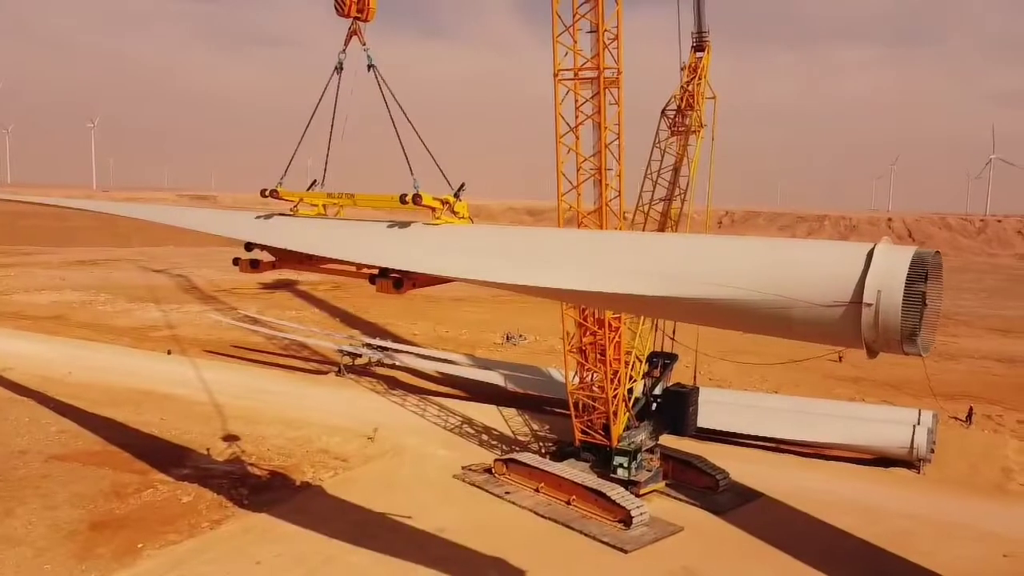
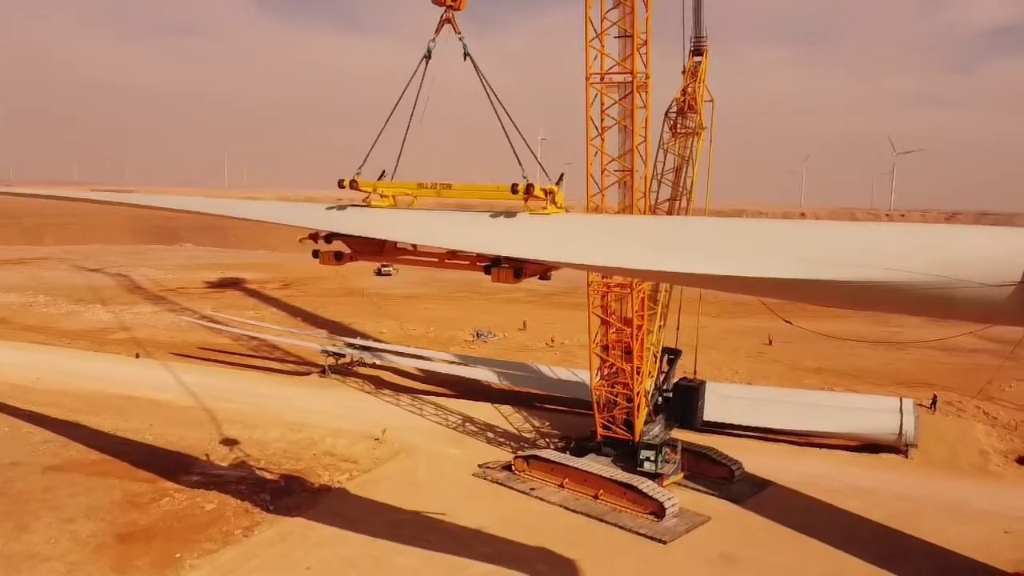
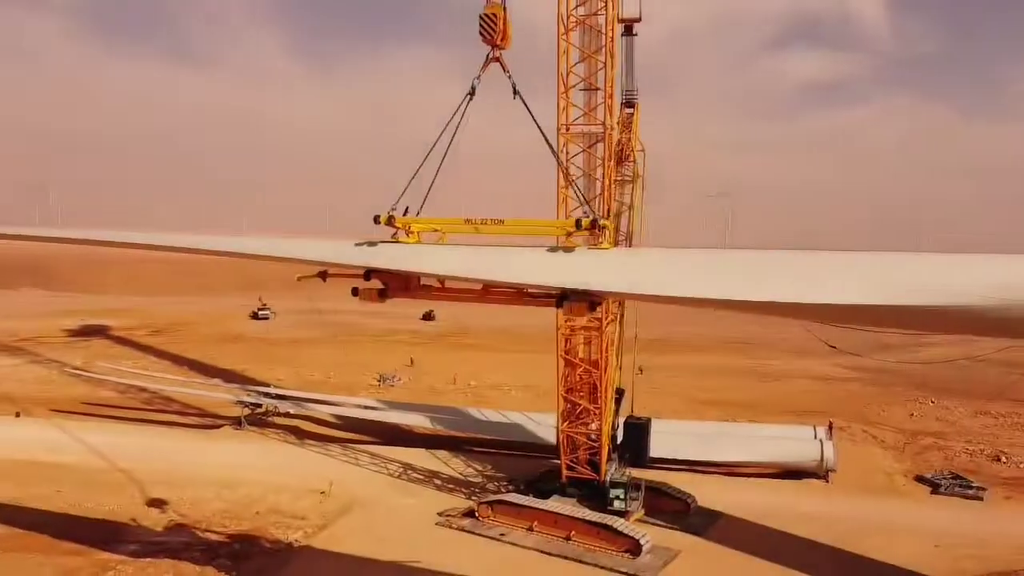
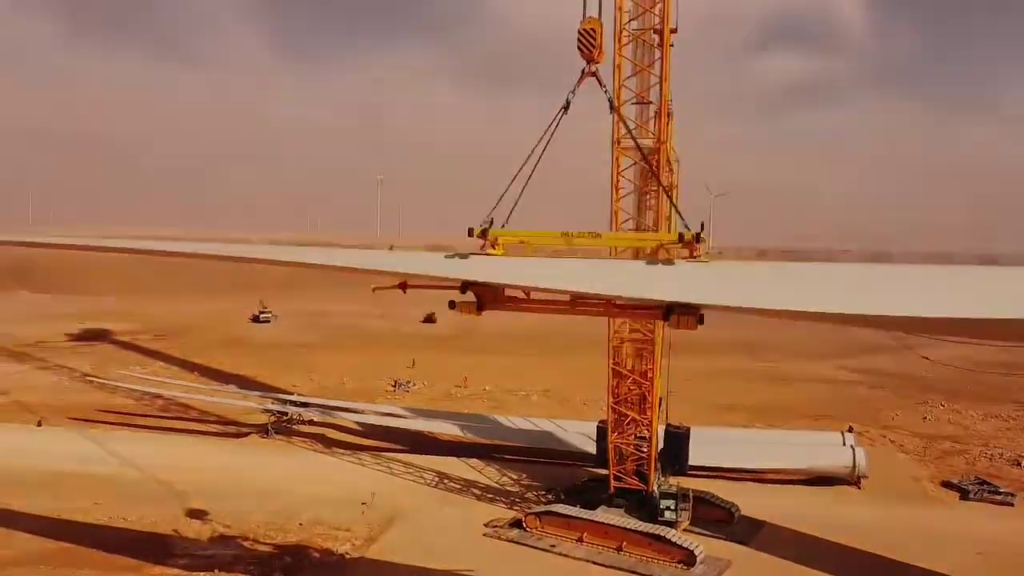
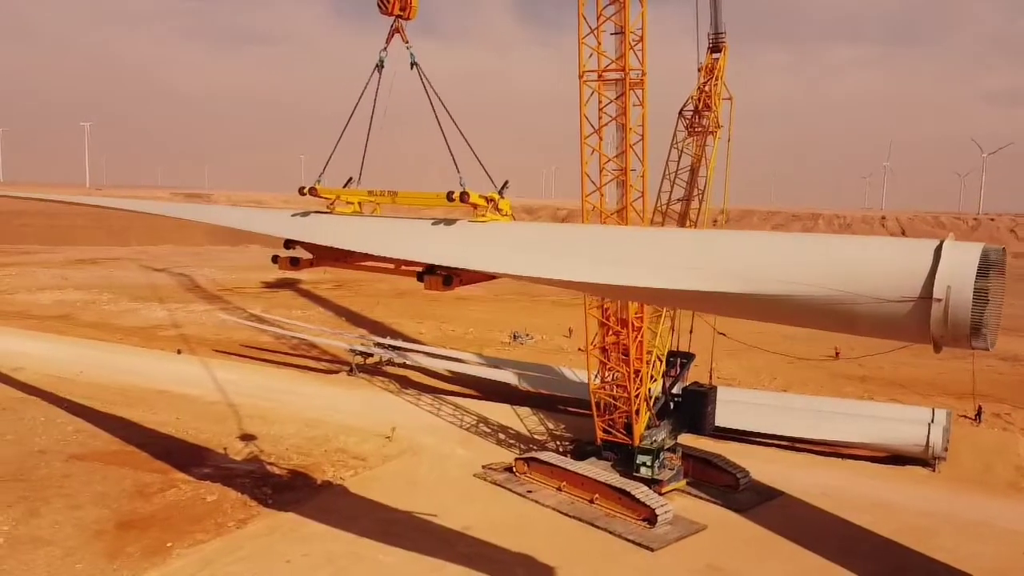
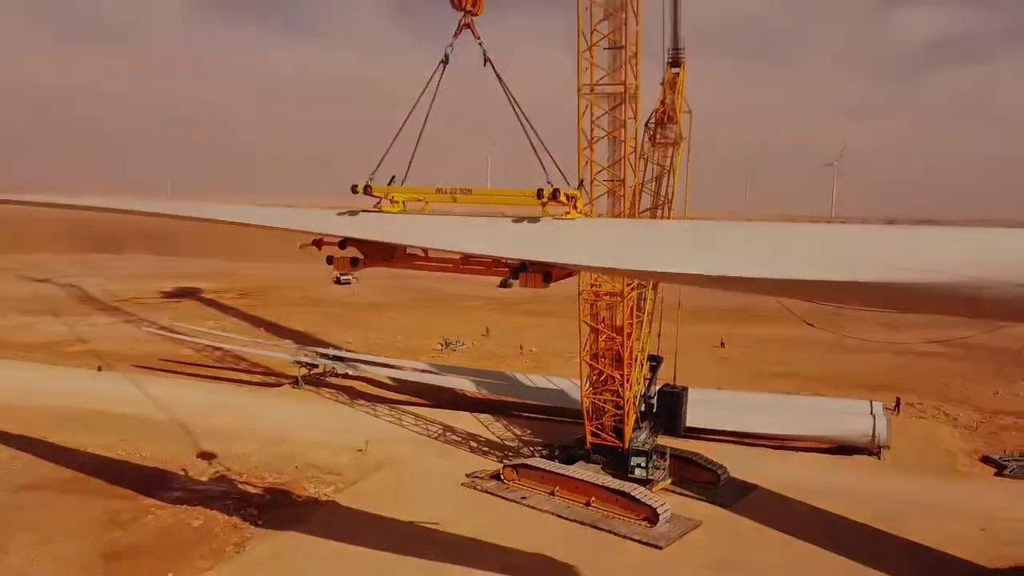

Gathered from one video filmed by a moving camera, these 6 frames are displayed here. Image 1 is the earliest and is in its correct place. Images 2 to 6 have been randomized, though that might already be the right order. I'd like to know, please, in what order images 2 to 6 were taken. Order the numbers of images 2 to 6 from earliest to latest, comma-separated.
5, 2, 6, 3, 4
